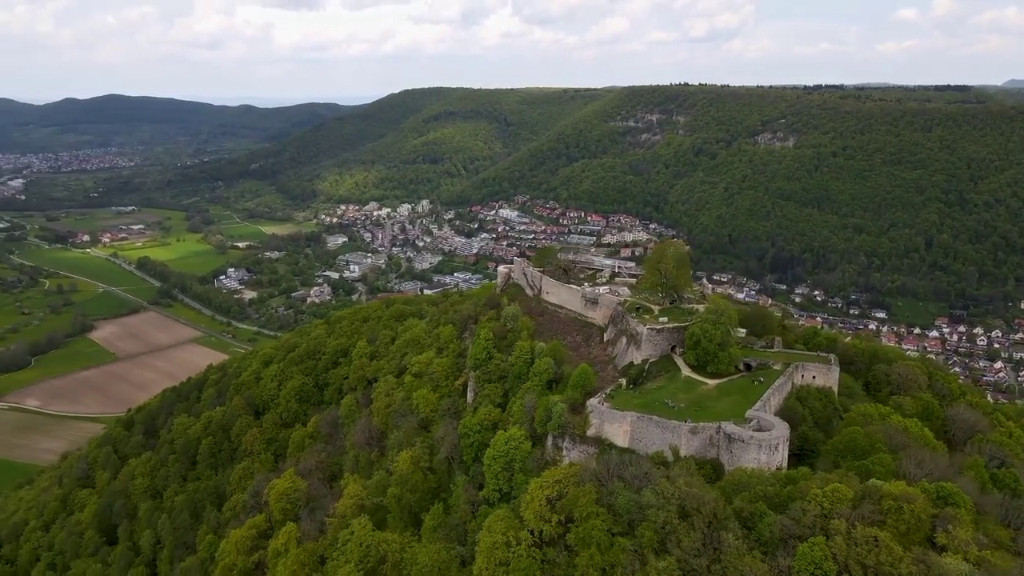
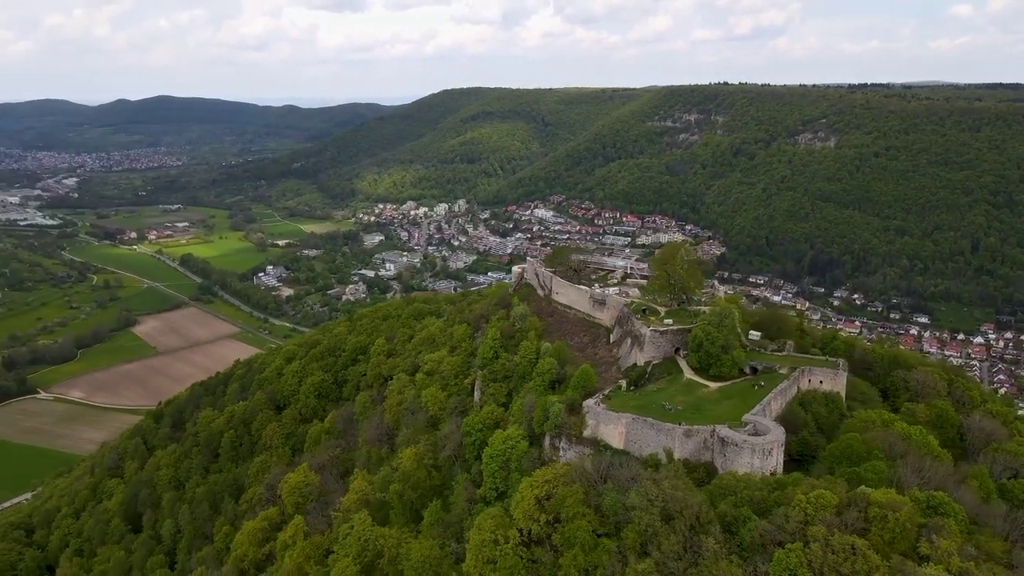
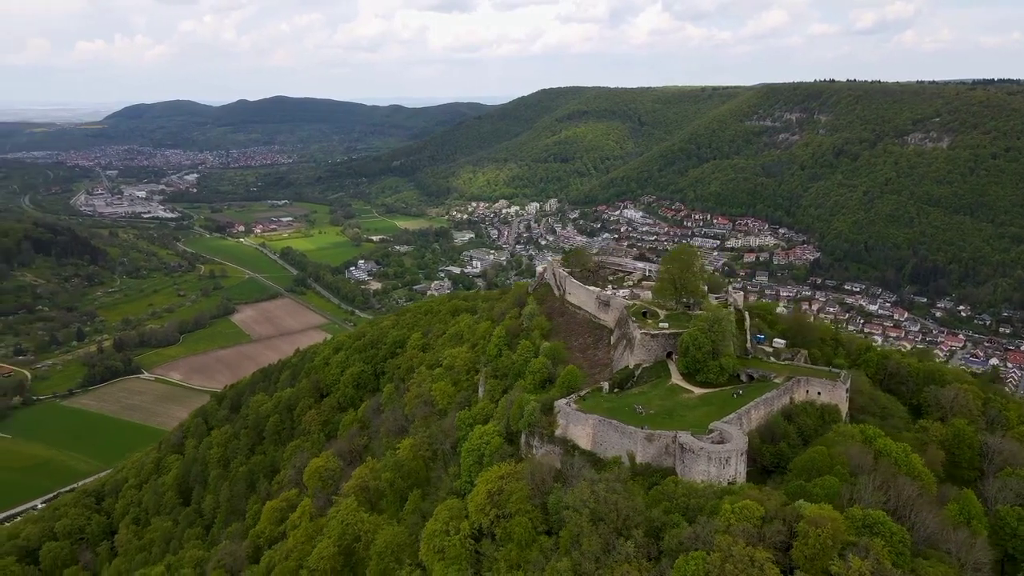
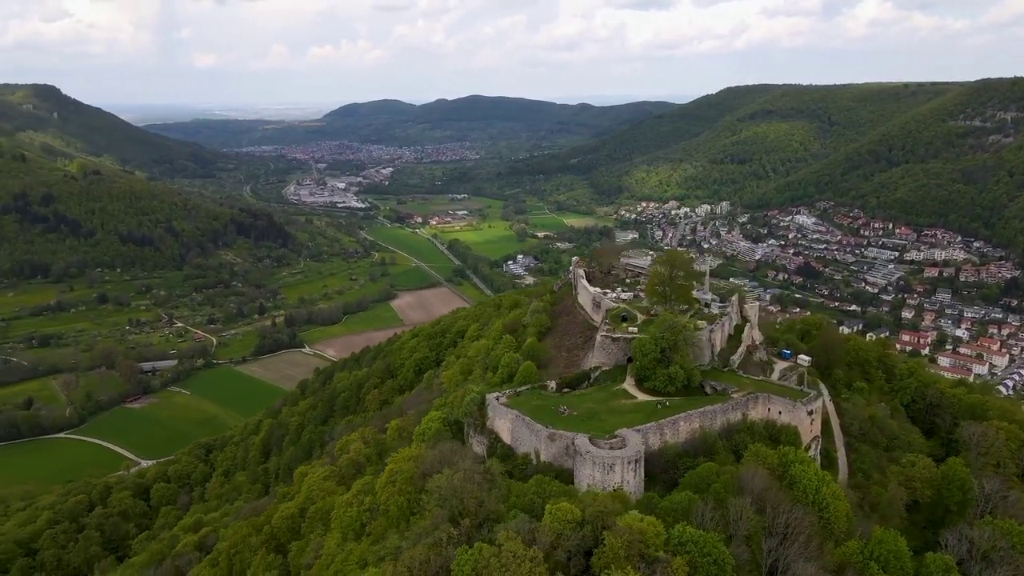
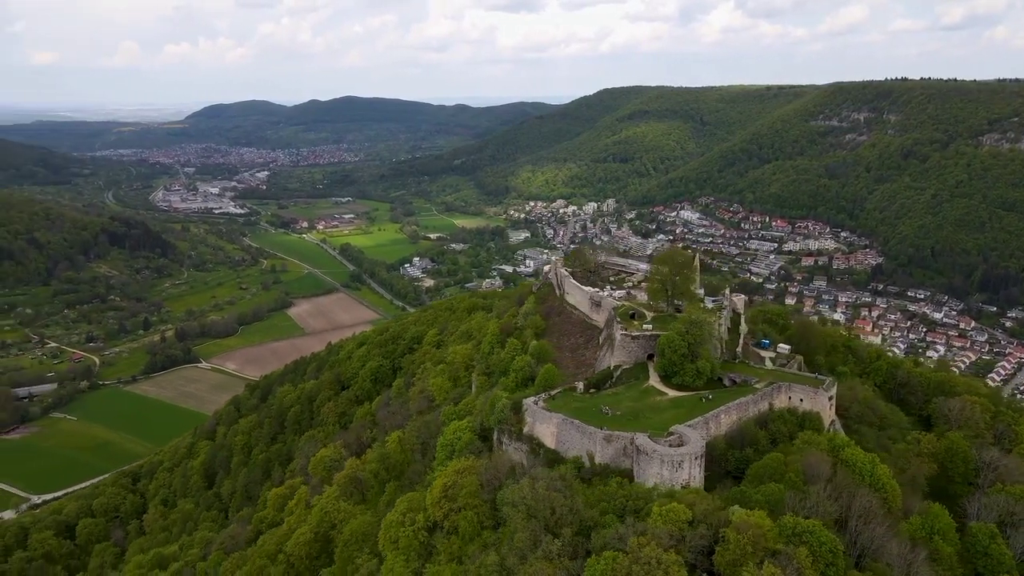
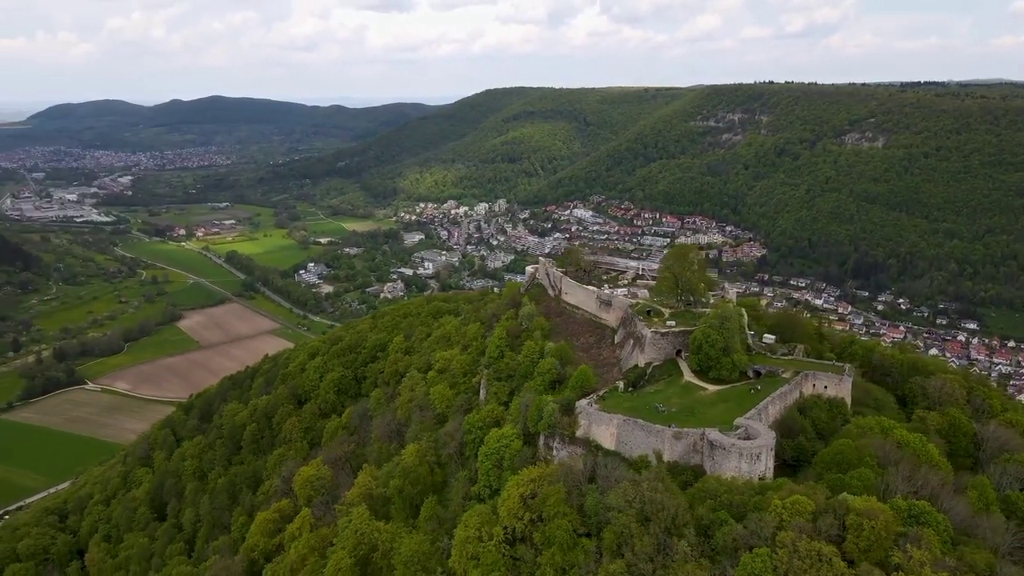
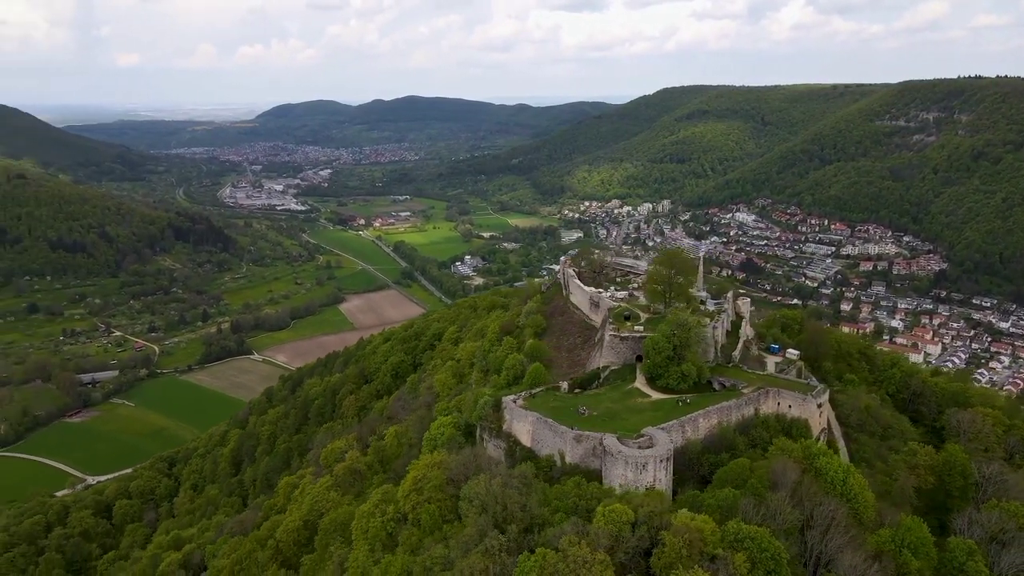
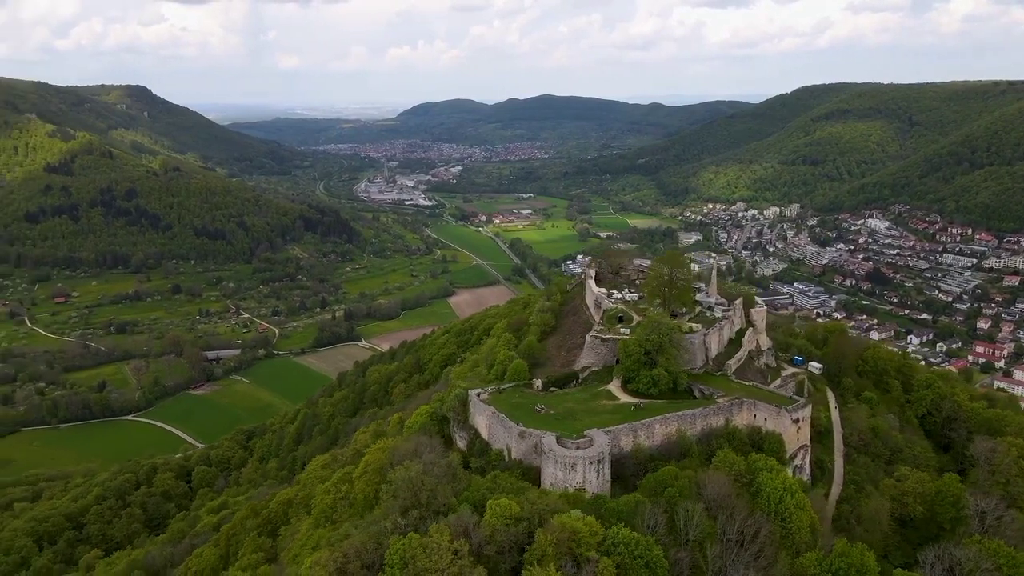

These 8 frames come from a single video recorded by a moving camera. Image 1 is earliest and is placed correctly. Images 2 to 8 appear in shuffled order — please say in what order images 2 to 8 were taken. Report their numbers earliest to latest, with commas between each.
2, 6, 3, 5, 7, 4, 8
